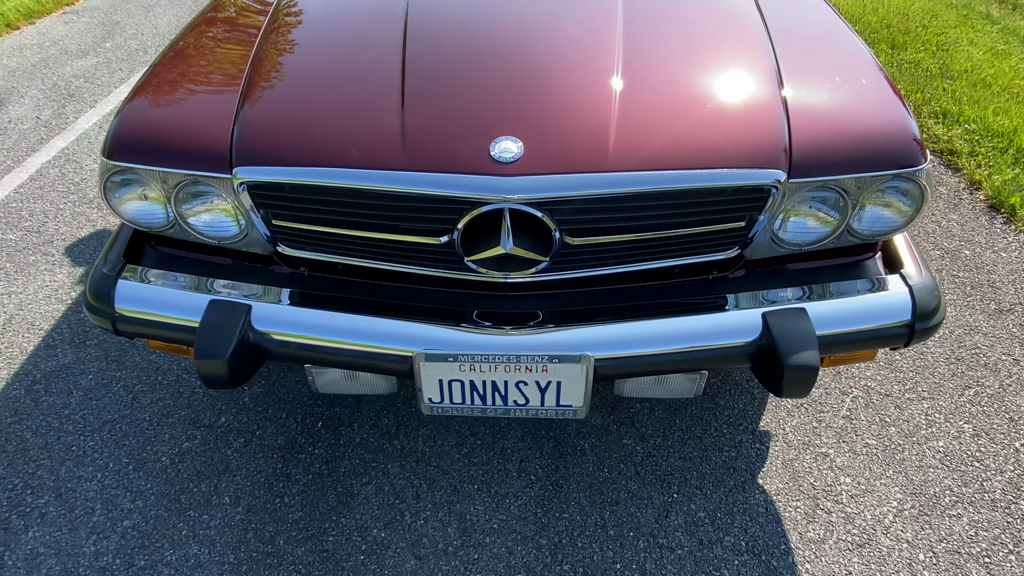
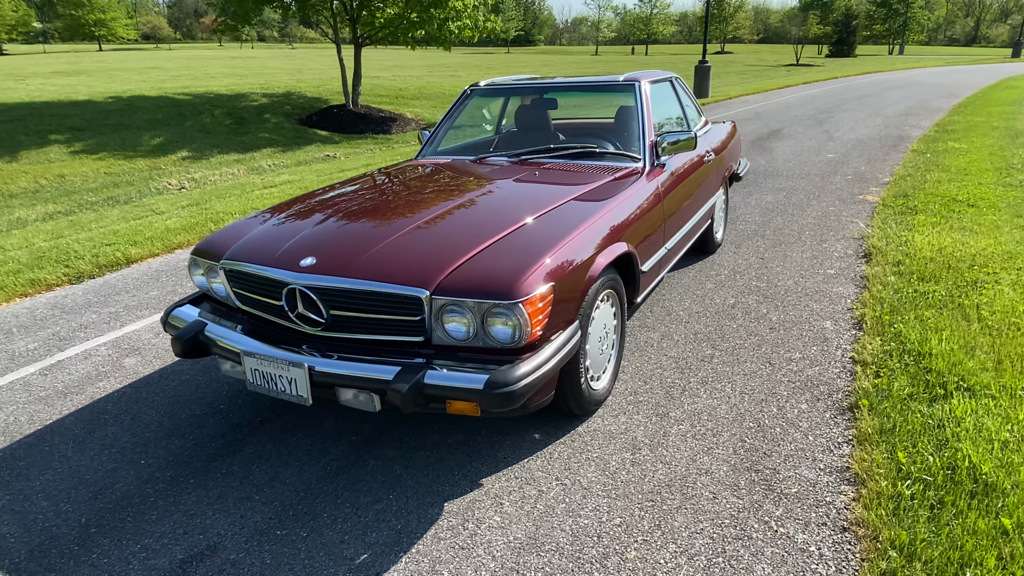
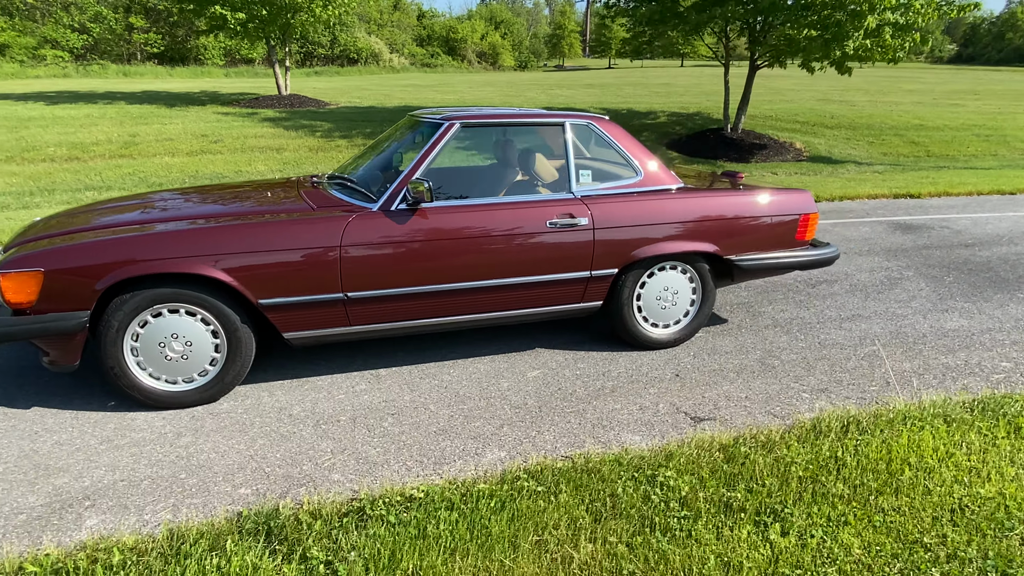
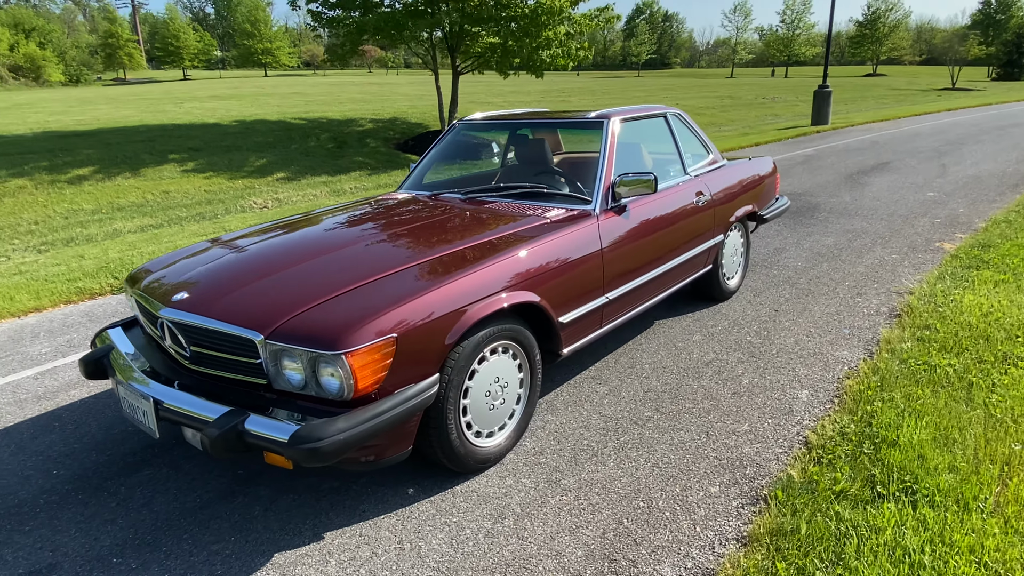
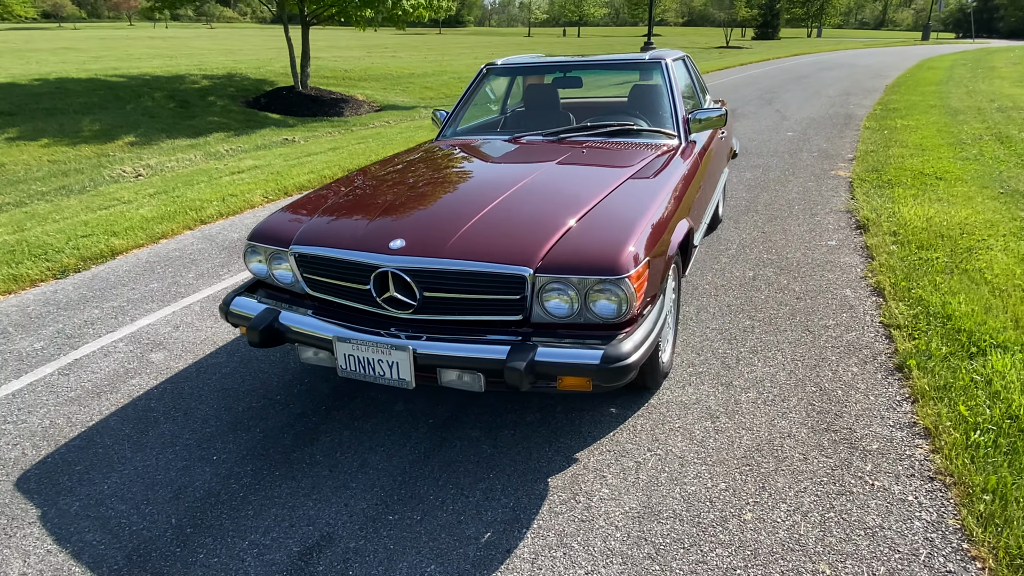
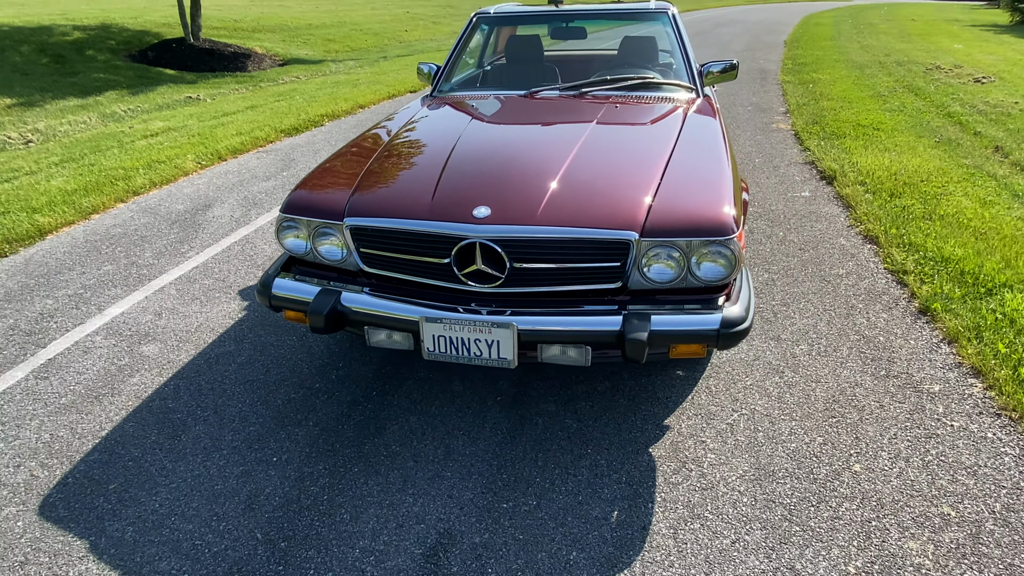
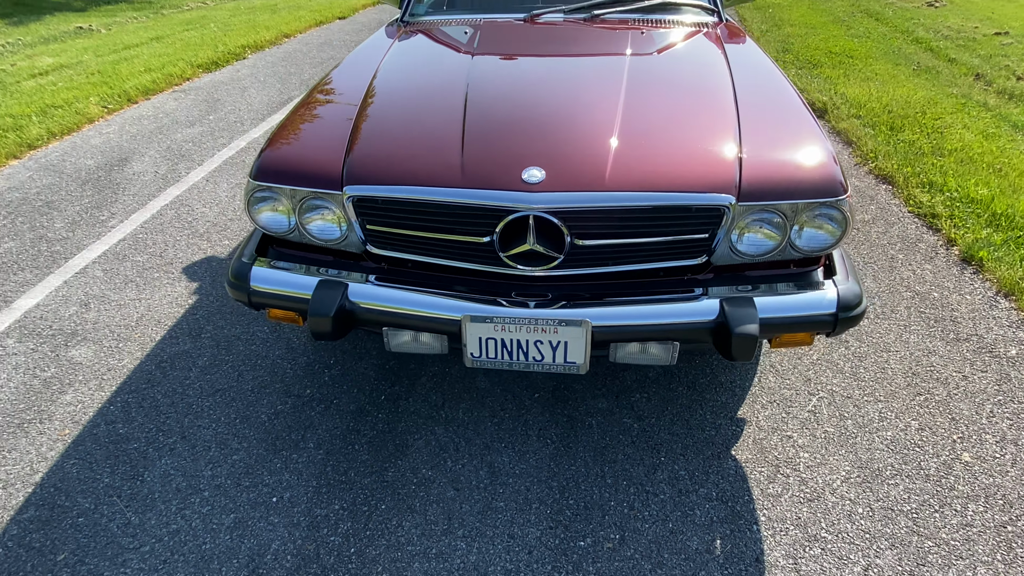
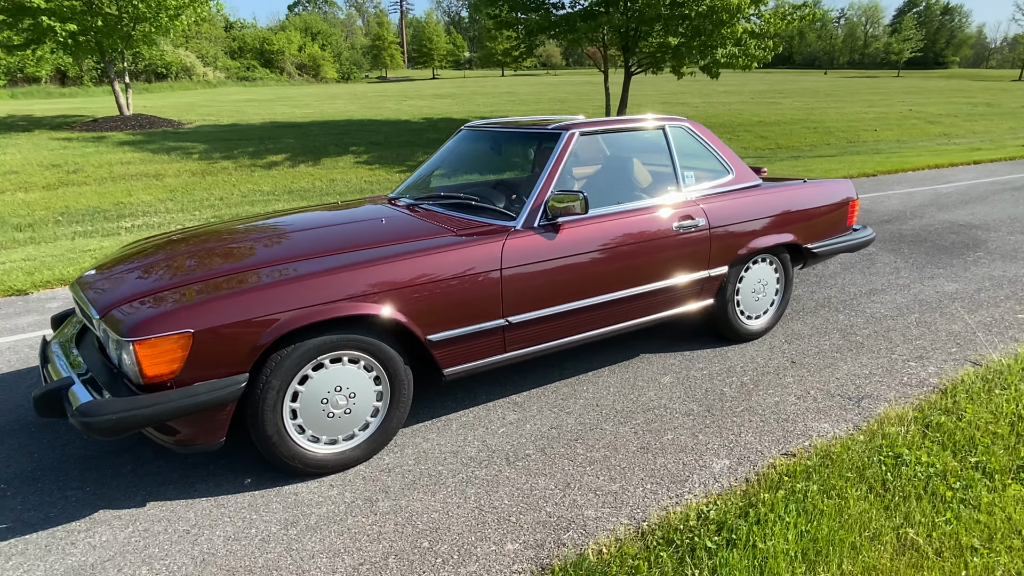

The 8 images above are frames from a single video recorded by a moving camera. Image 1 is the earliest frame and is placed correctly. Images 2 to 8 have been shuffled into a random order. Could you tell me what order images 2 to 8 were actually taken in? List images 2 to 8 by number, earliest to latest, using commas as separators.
7, 6, 5, 2, 4, 8, 3
